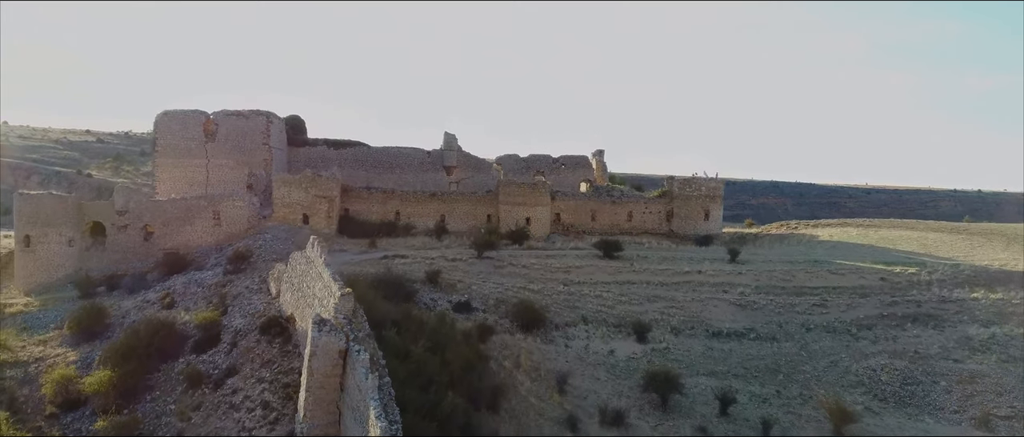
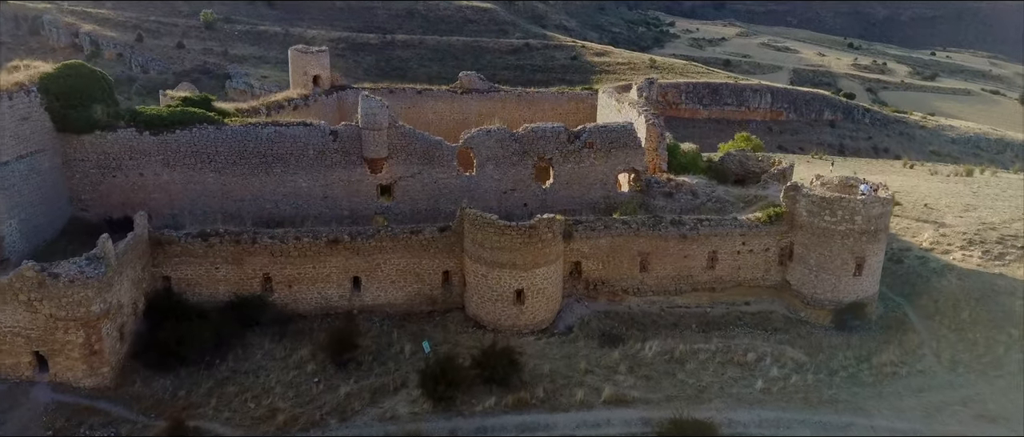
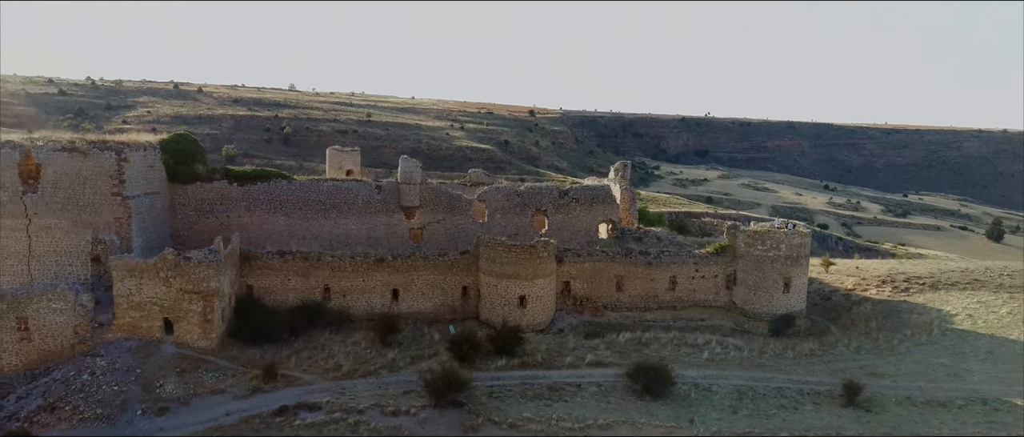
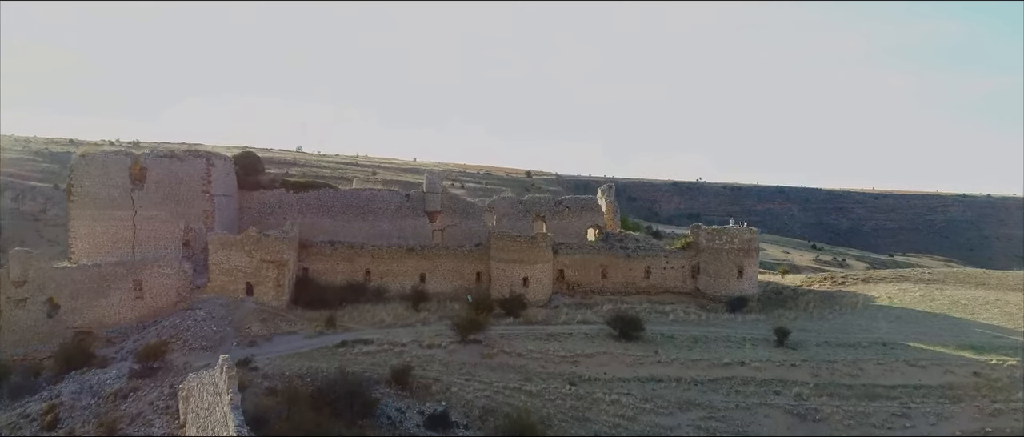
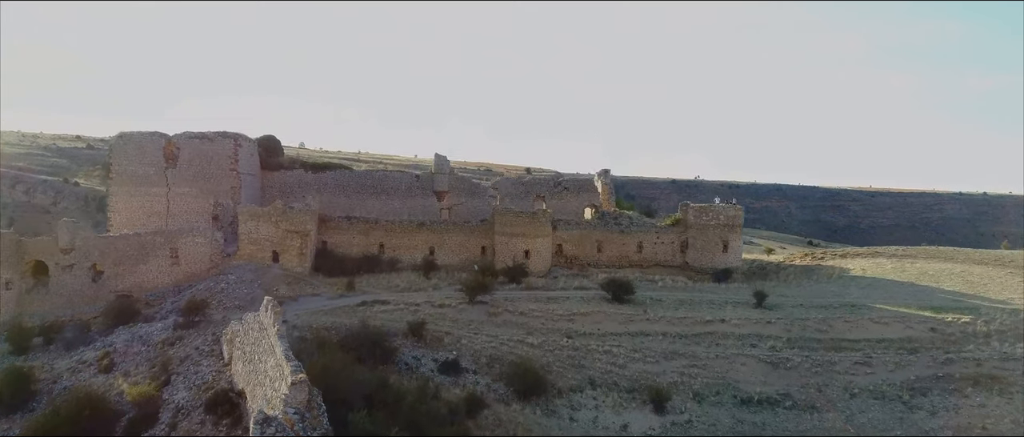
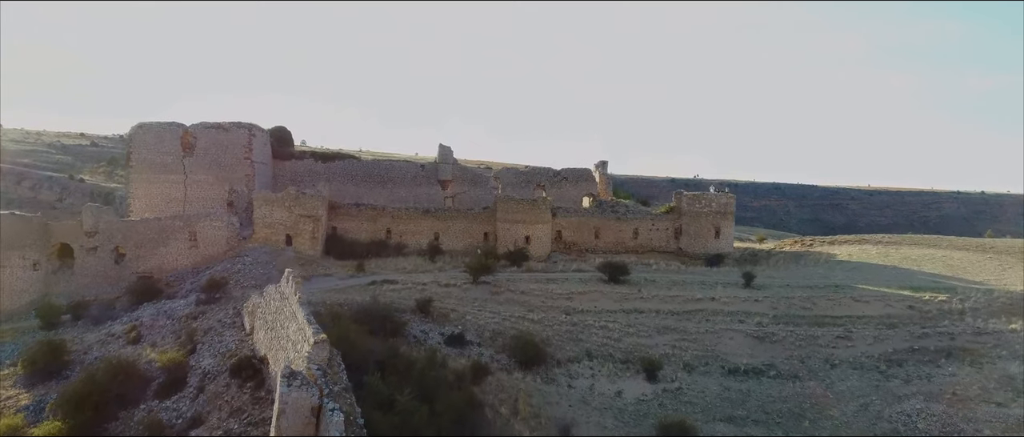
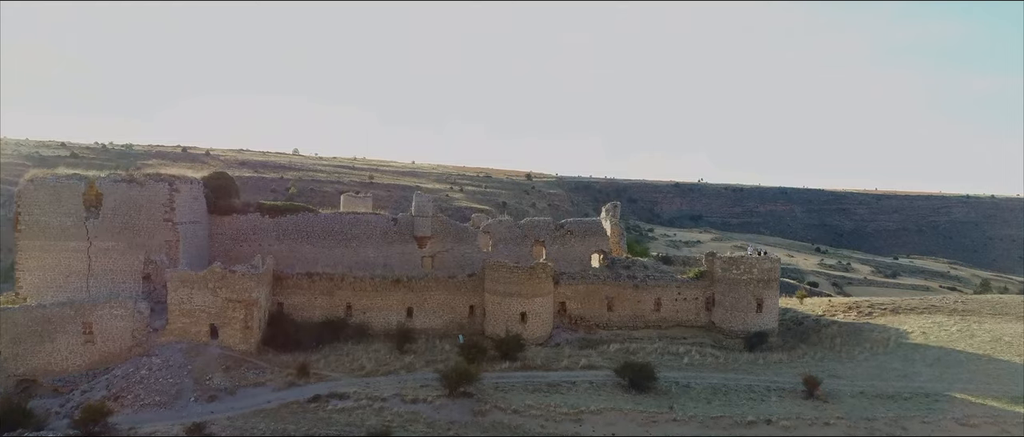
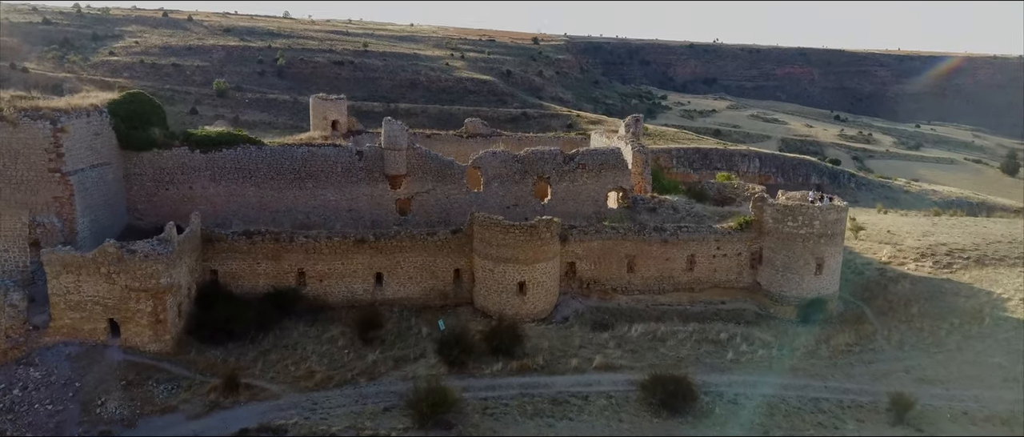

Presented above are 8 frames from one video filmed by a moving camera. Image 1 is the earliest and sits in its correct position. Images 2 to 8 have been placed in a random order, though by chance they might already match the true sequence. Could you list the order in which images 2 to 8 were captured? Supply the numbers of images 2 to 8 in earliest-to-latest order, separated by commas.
6, 5, 4, 7, 3, 8, 2
